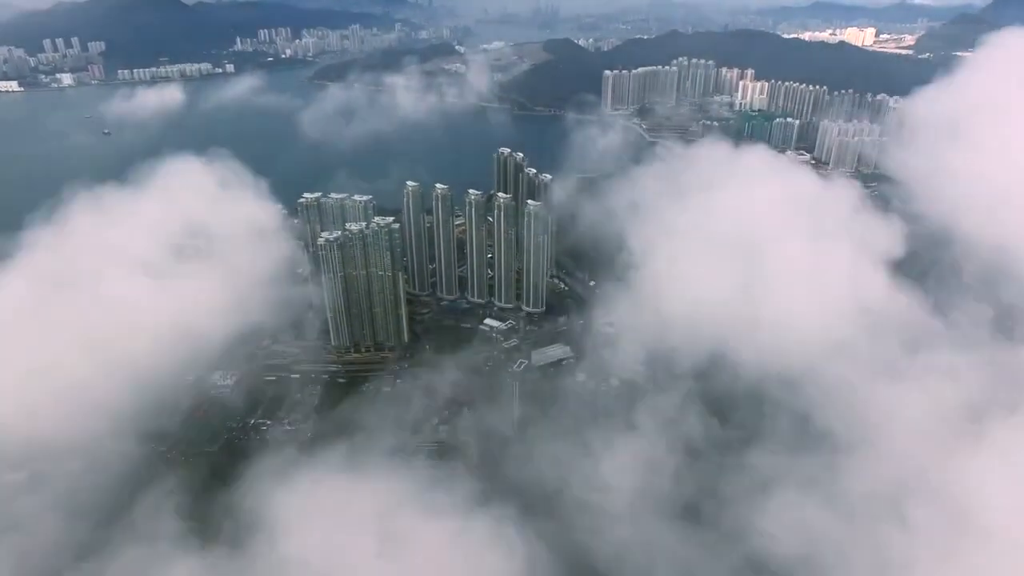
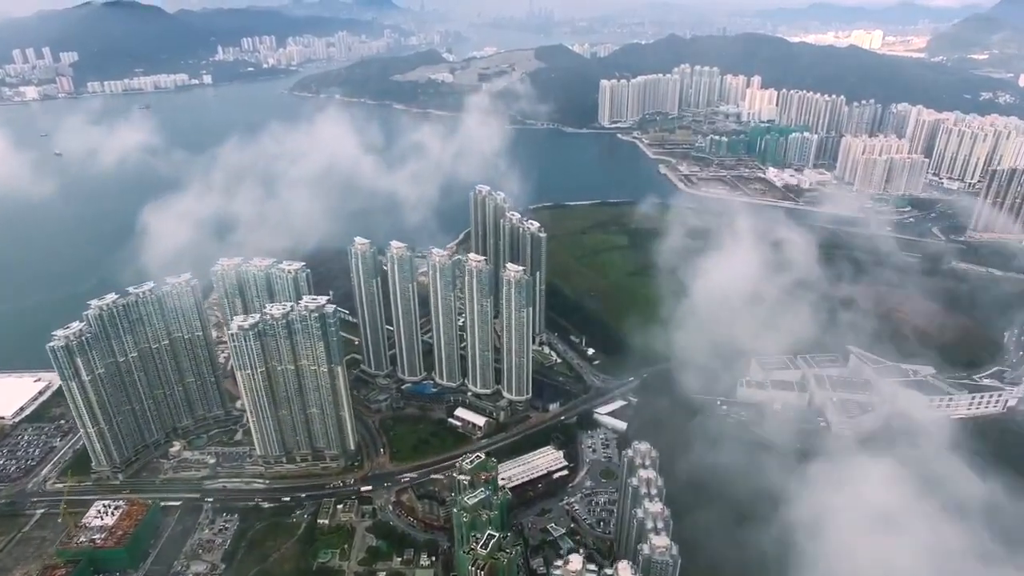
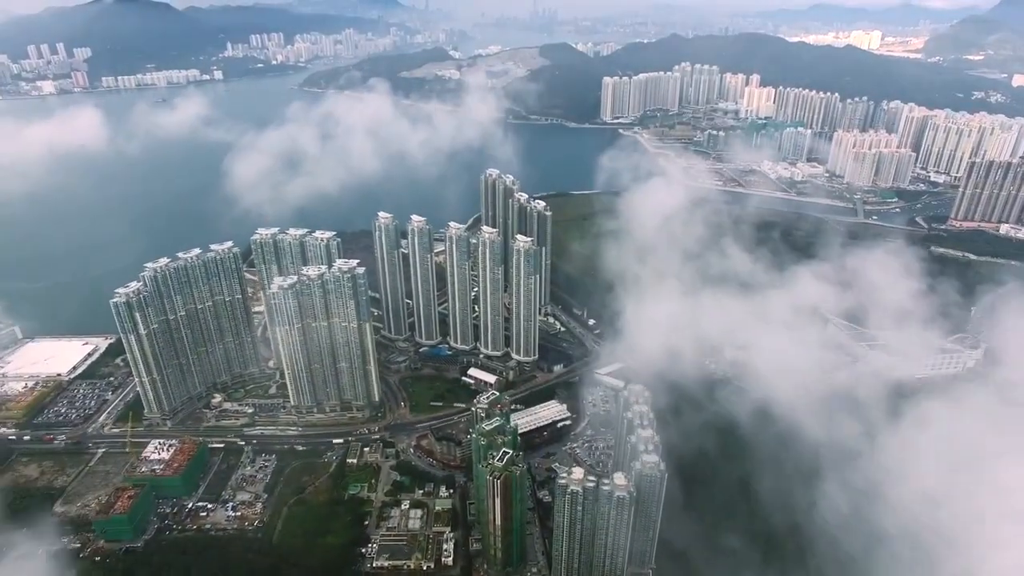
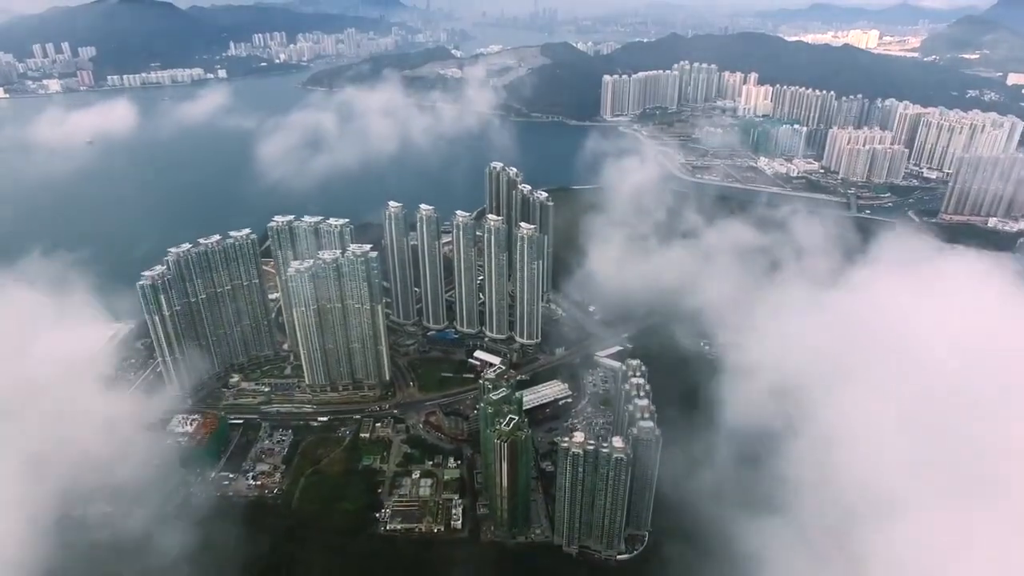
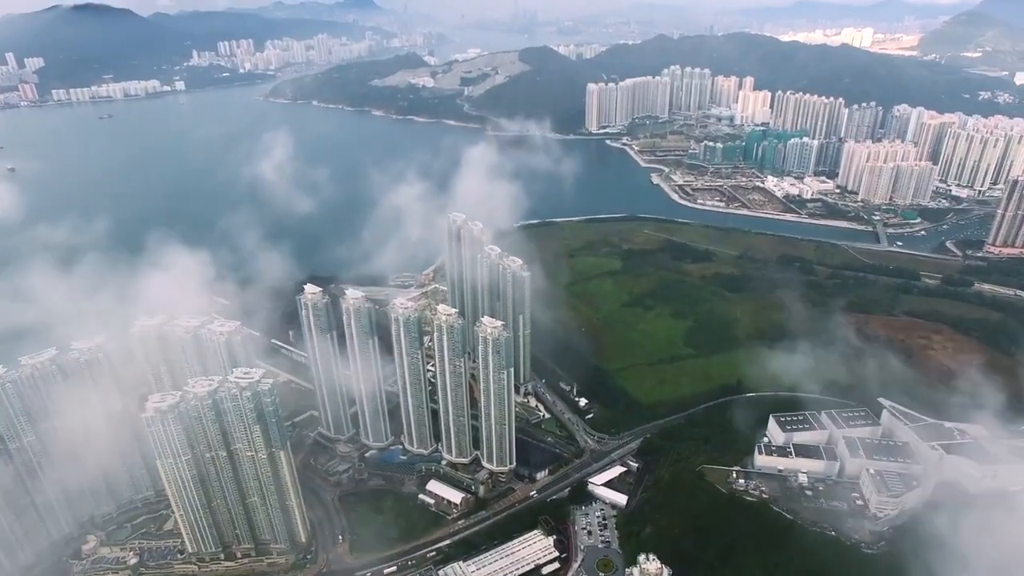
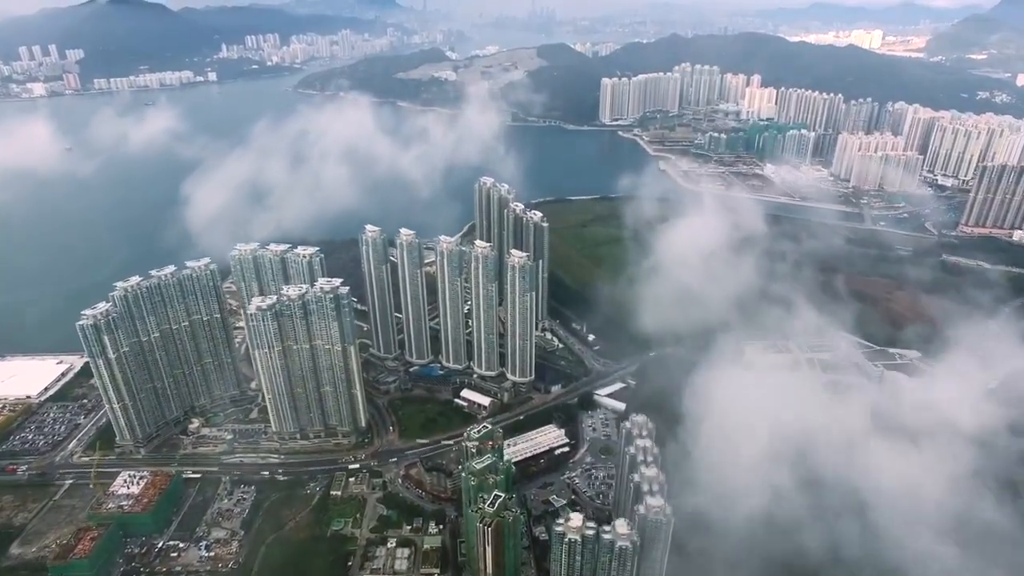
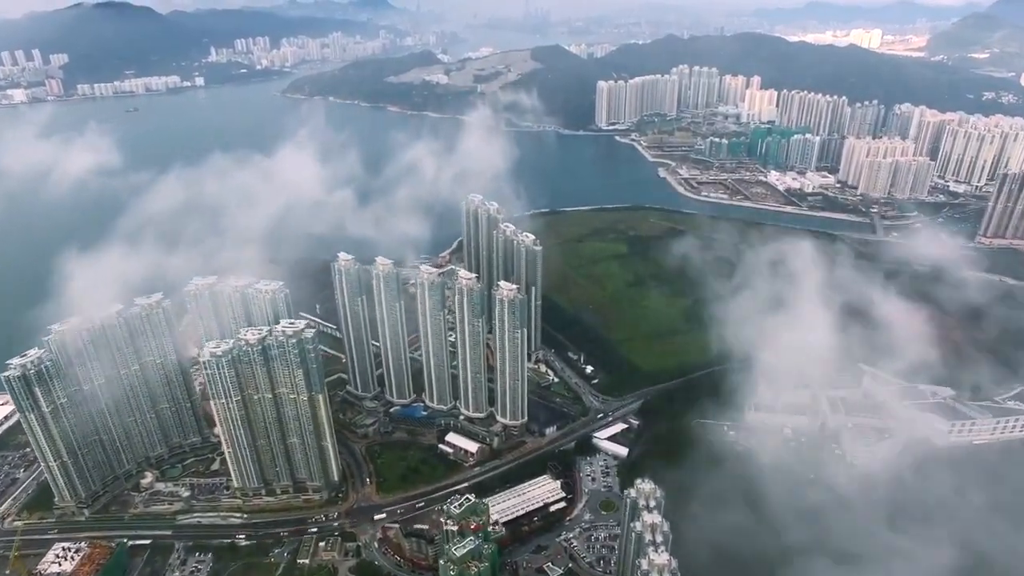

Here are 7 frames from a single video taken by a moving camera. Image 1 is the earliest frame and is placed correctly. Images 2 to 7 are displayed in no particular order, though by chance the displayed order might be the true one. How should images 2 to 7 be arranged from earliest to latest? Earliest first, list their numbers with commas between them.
4, 3, 6, 2, 7, 5
